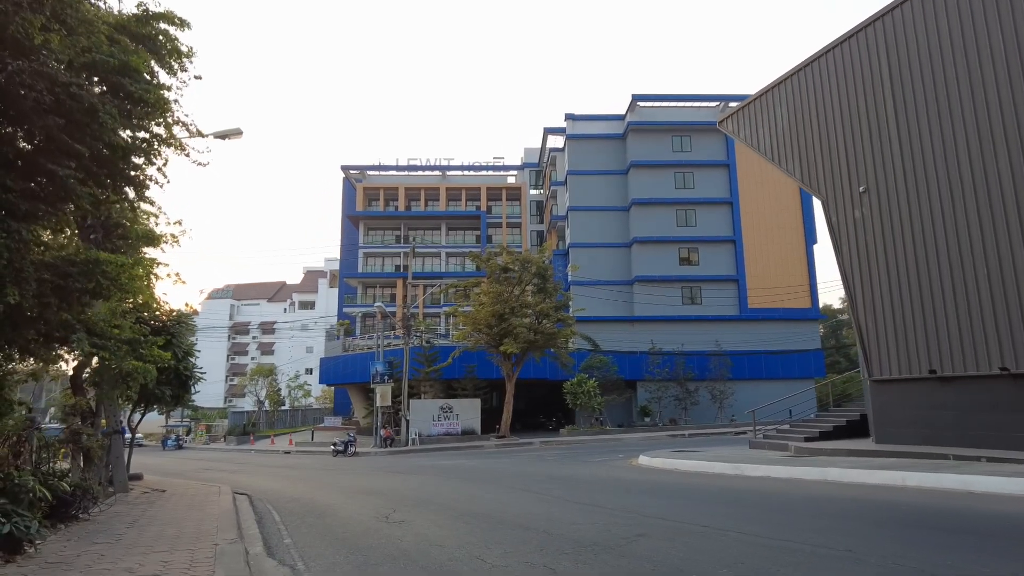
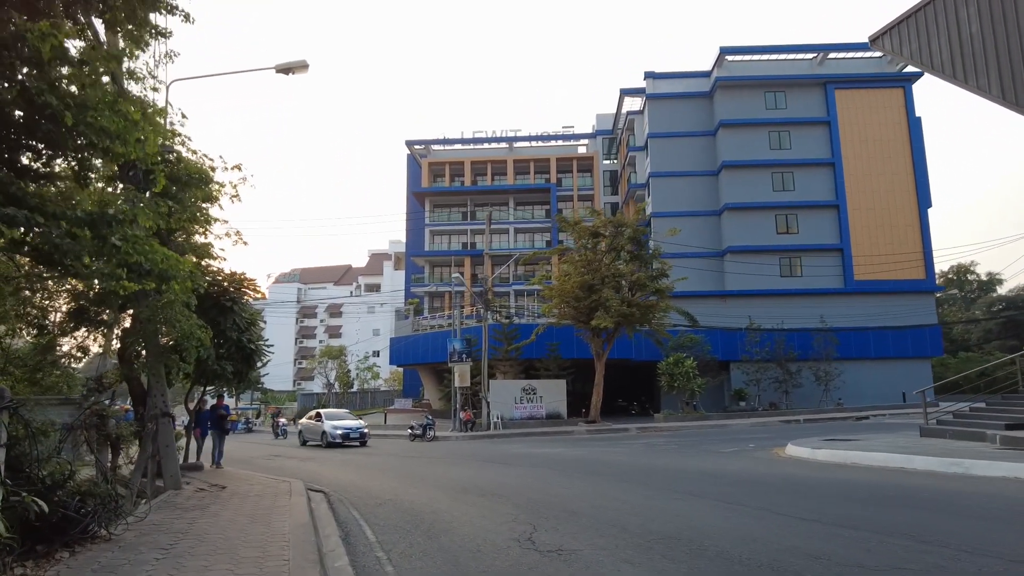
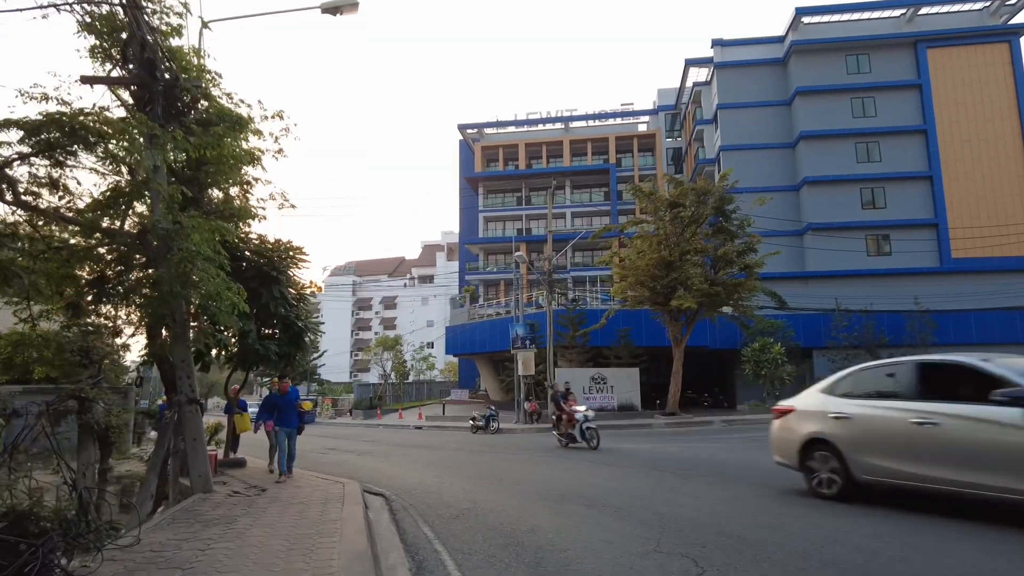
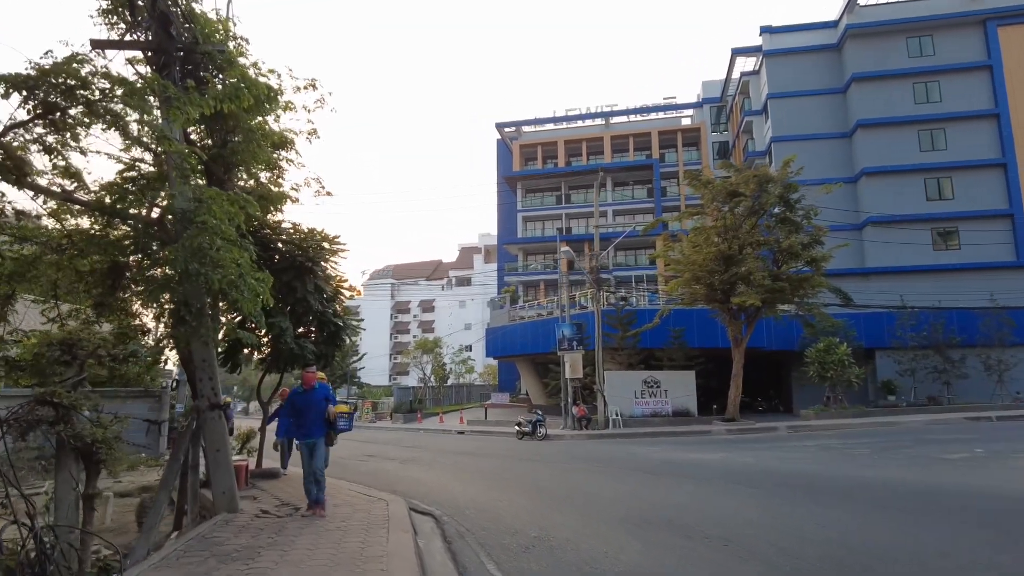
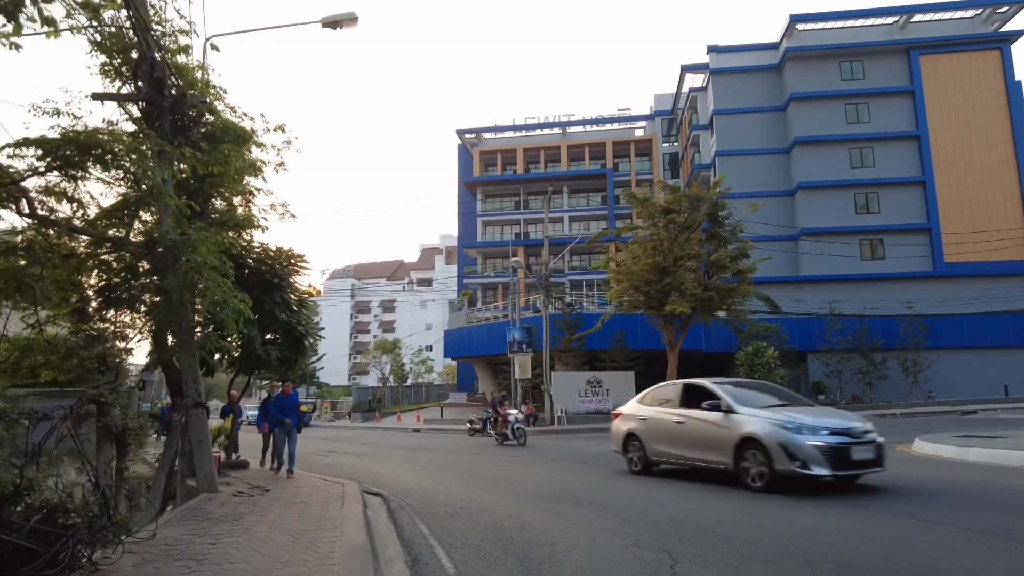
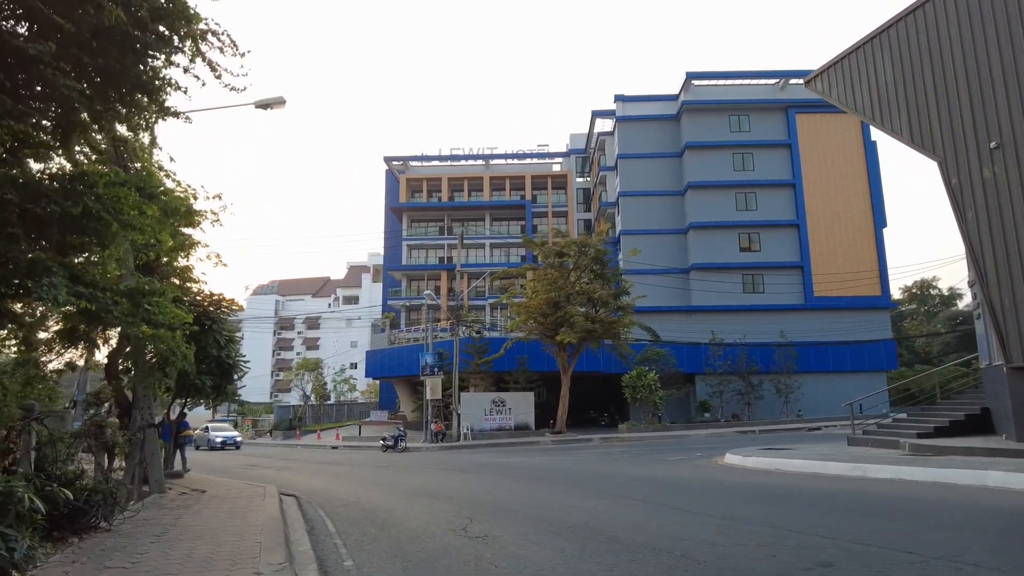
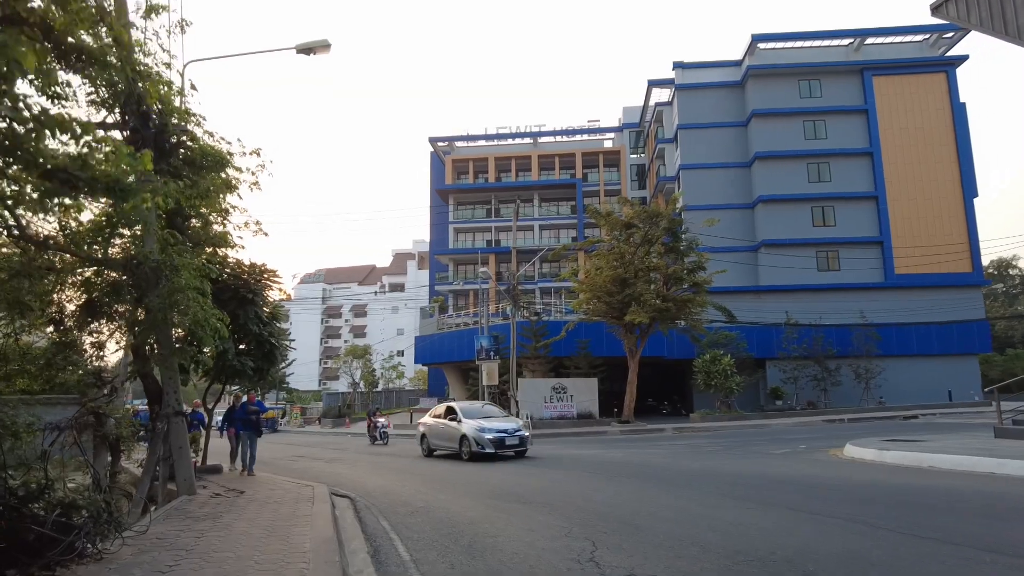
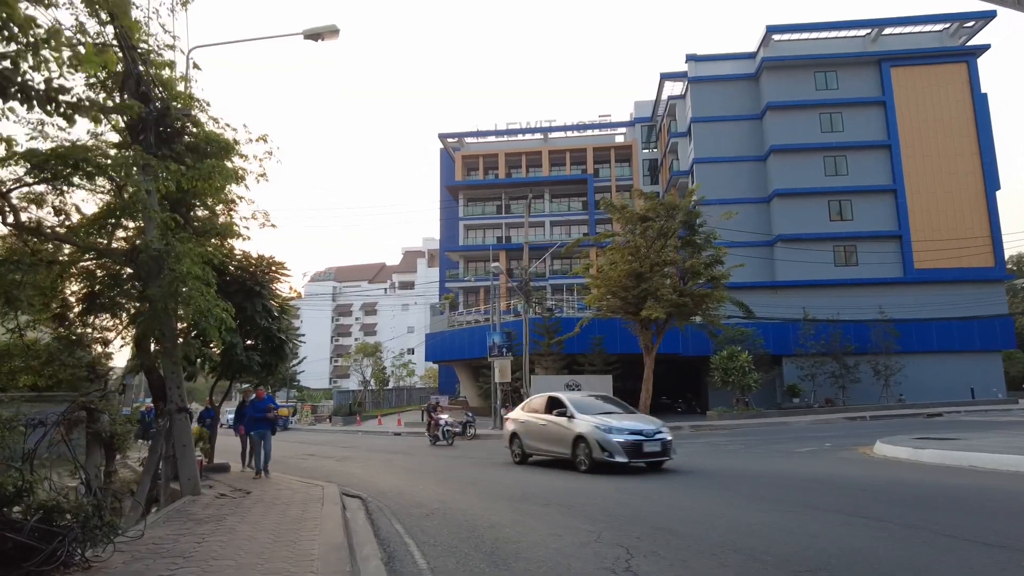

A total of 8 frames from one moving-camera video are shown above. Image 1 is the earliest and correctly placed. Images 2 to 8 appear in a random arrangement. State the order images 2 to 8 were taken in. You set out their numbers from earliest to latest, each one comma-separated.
6, 2, 7, 8, 5, 3, 4
